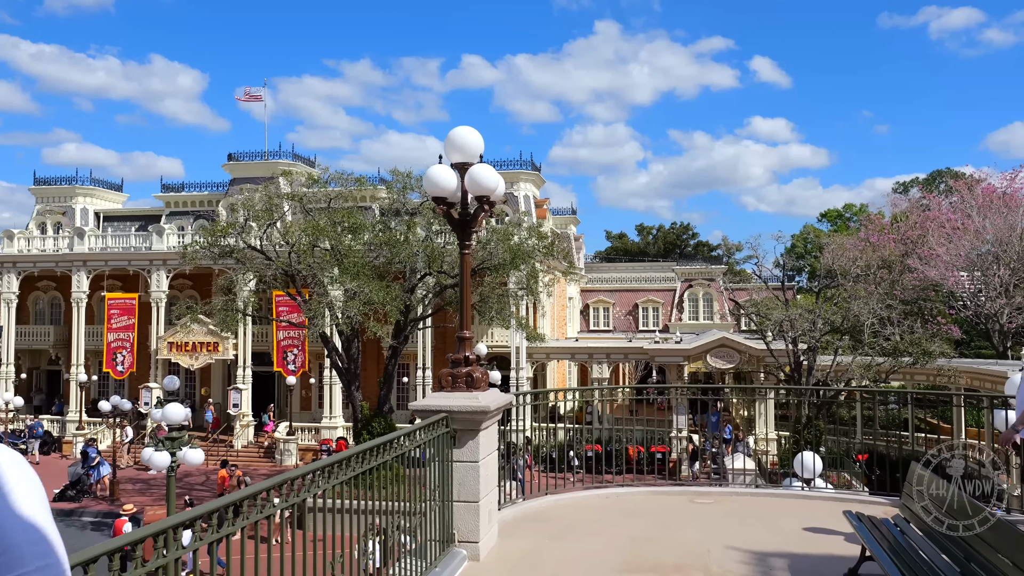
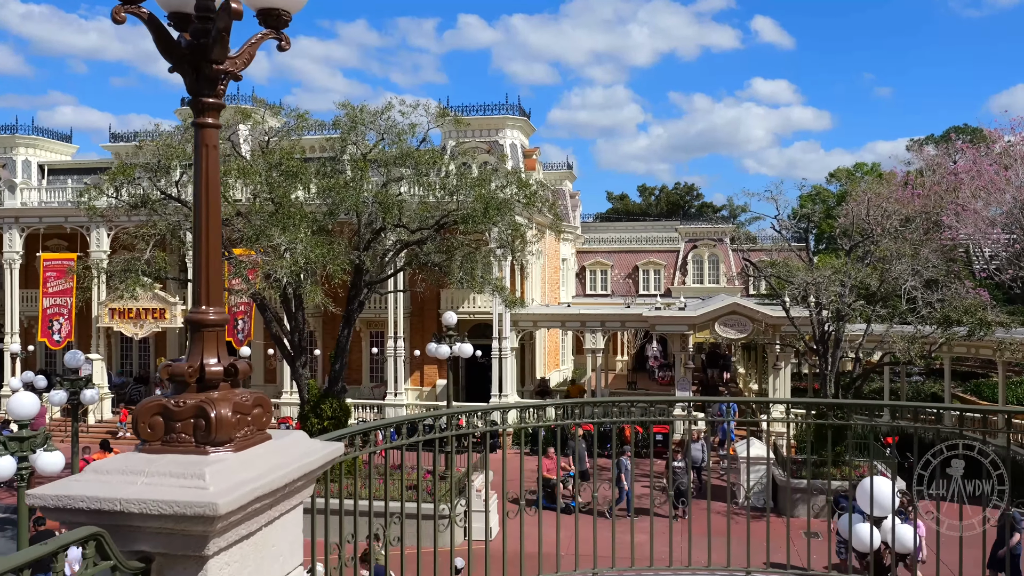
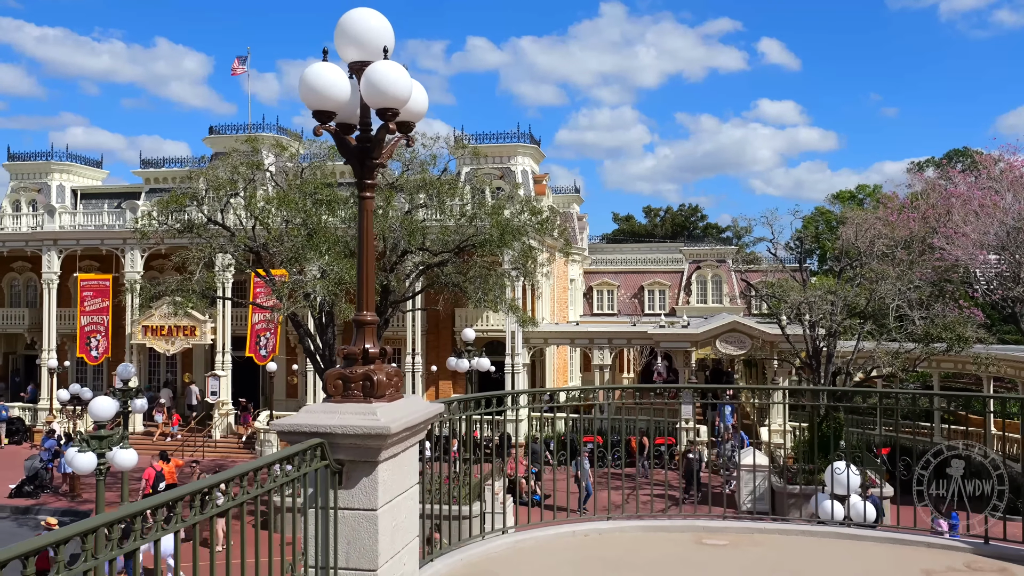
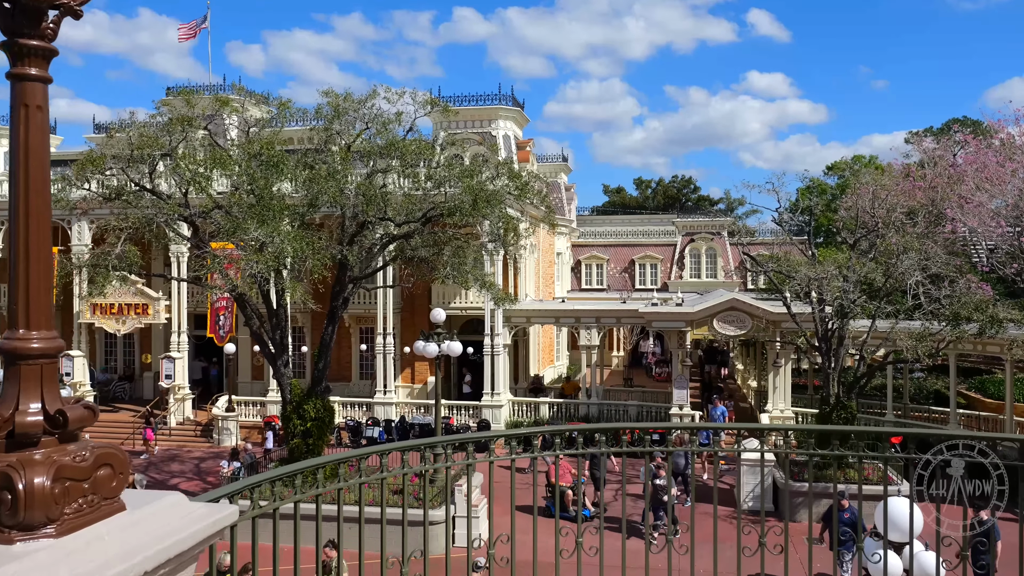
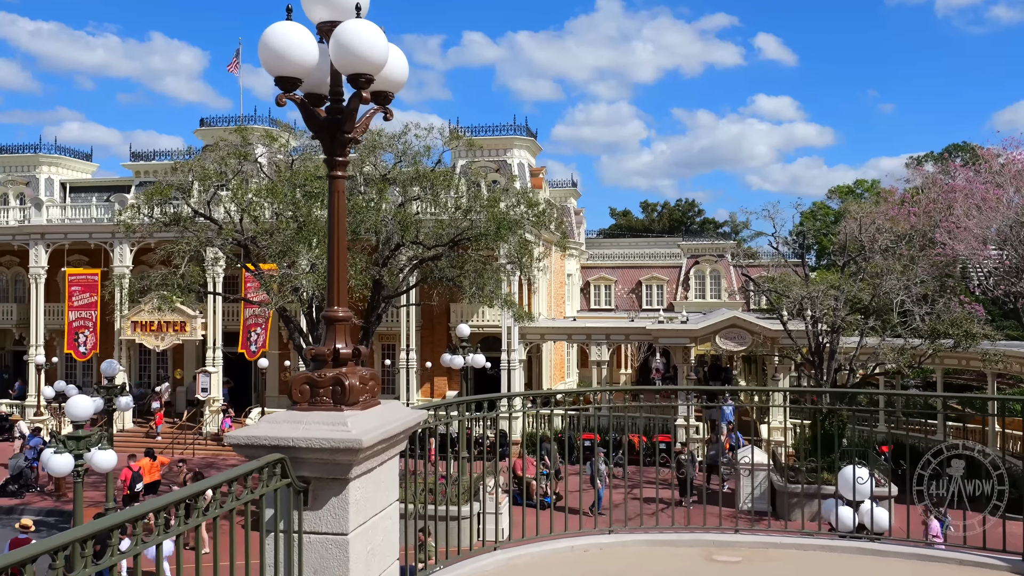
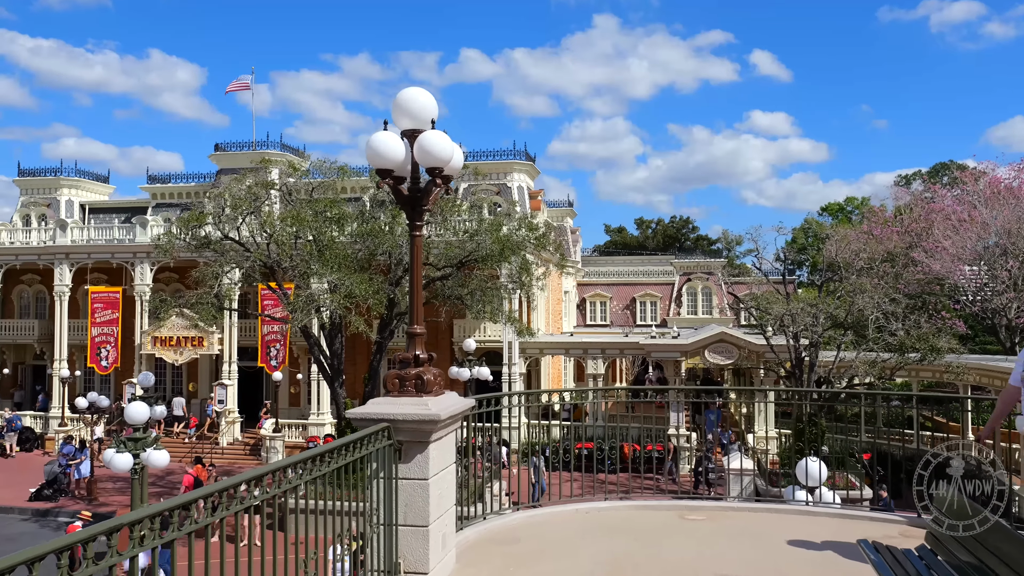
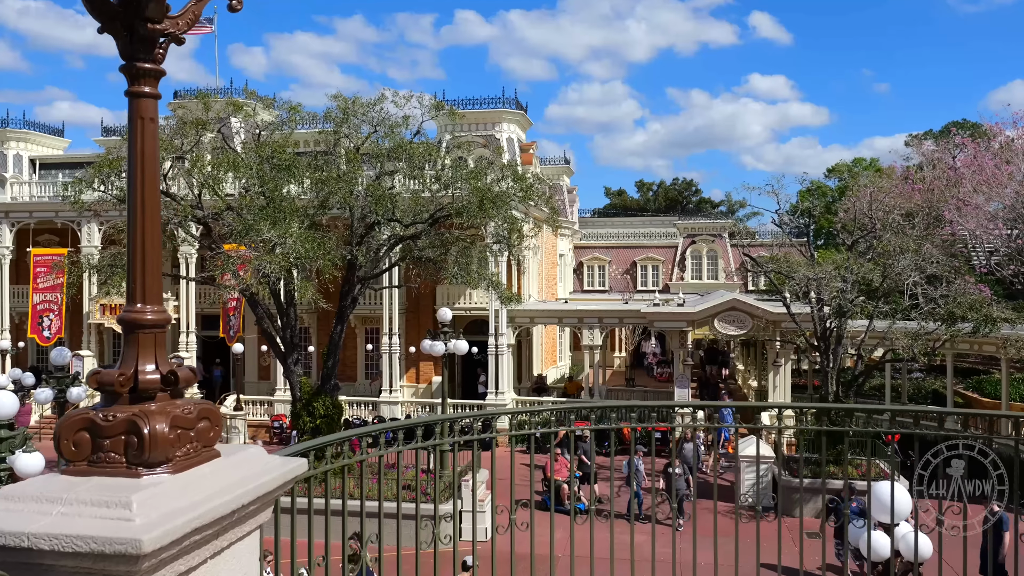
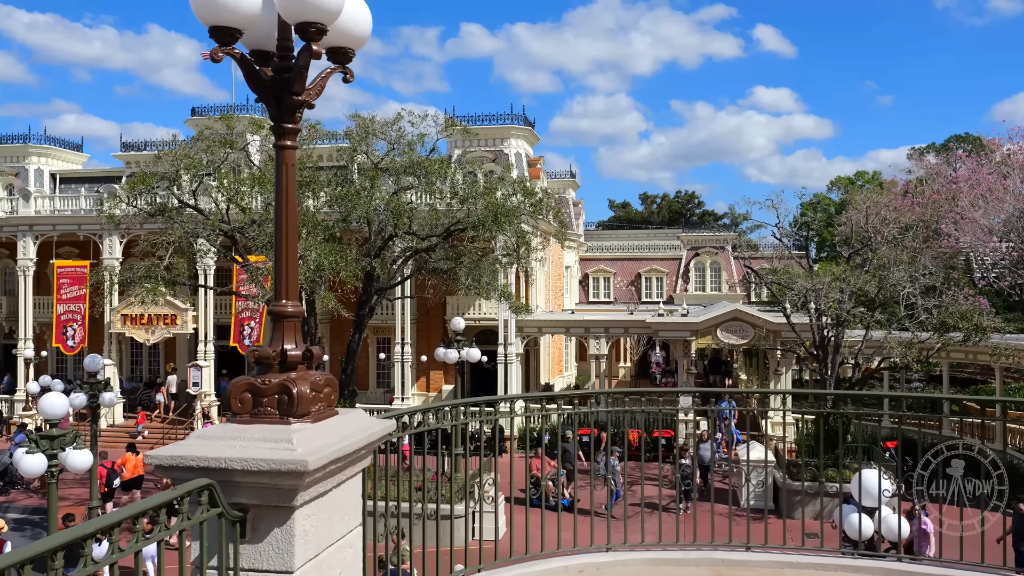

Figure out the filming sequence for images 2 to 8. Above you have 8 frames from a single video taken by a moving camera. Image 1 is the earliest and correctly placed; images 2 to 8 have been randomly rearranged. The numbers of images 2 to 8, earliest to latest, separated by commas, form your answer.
6, 3, 5, 8, 2, 7, 4
